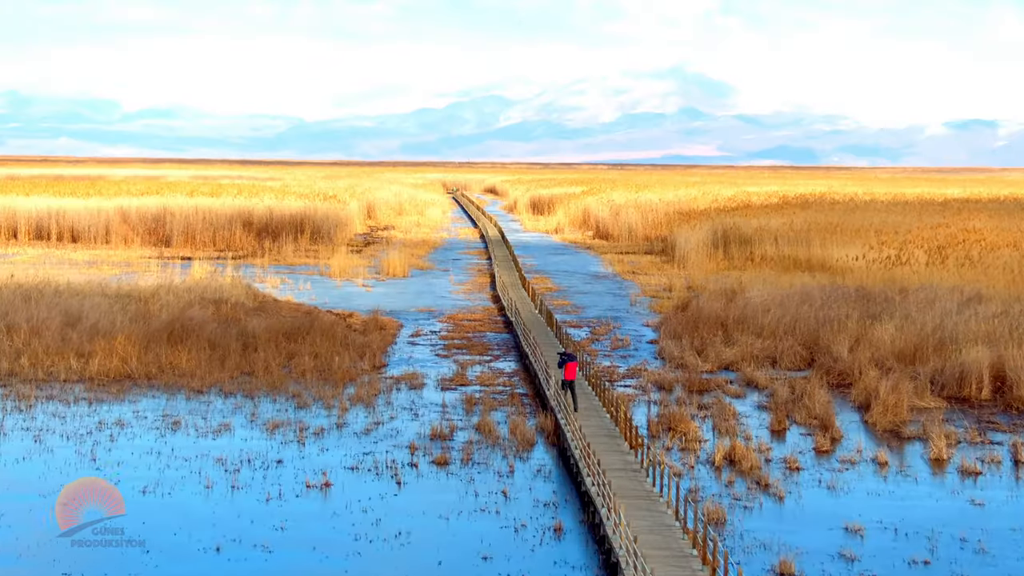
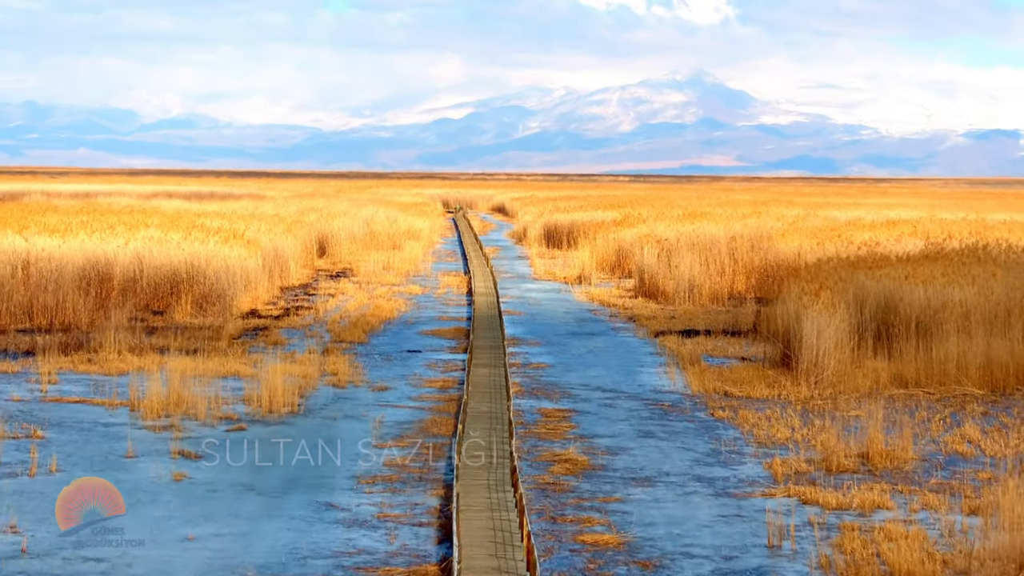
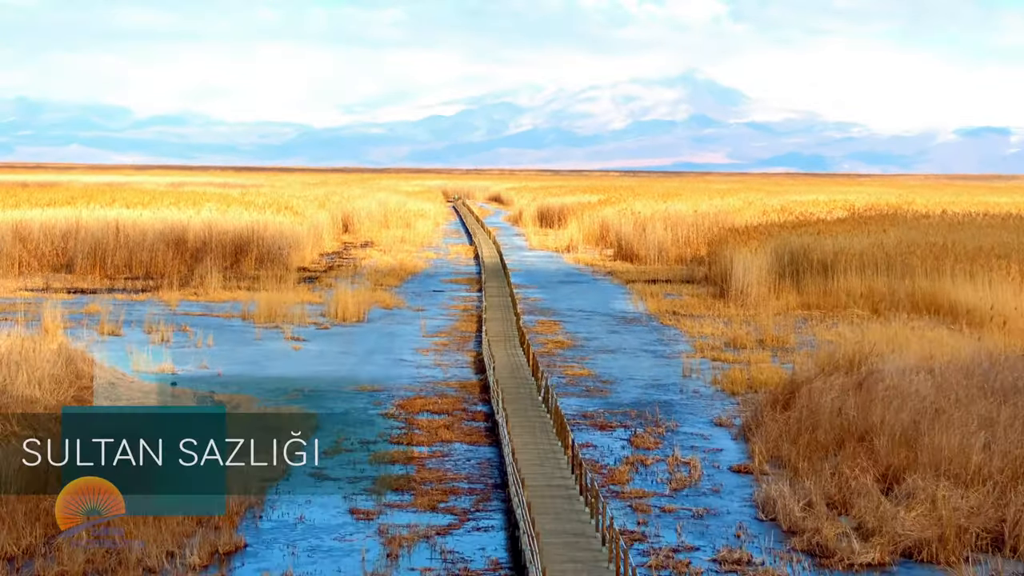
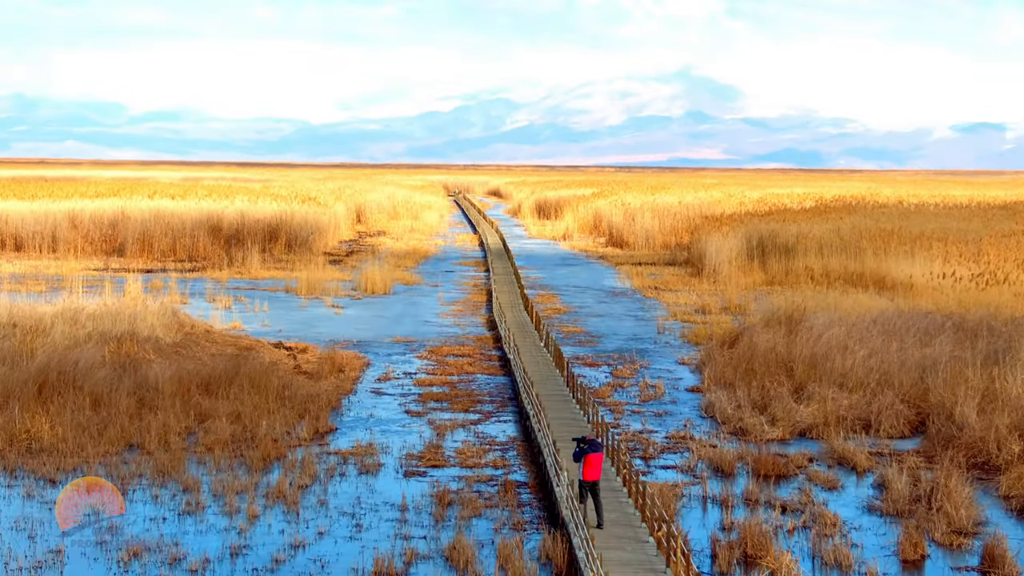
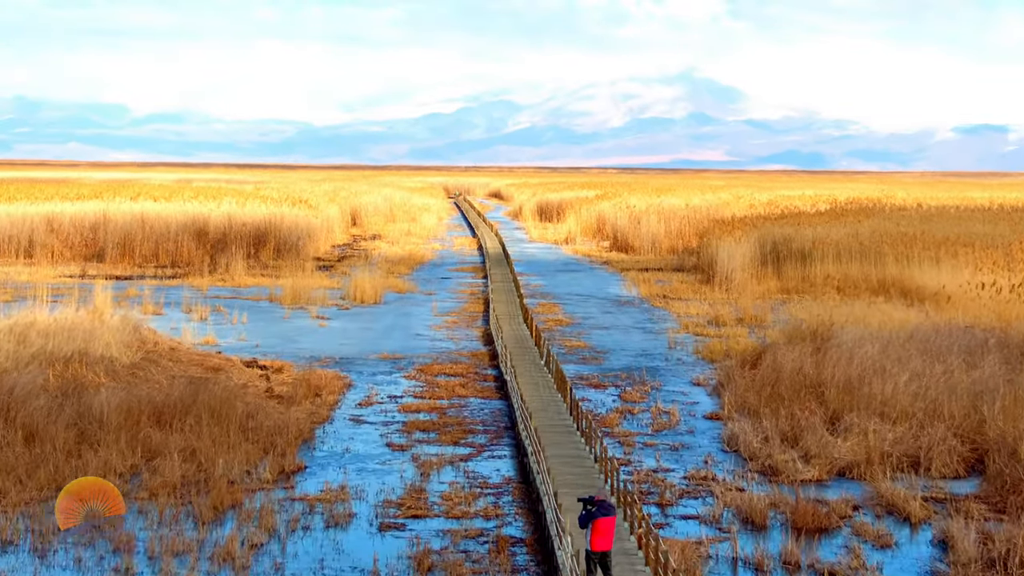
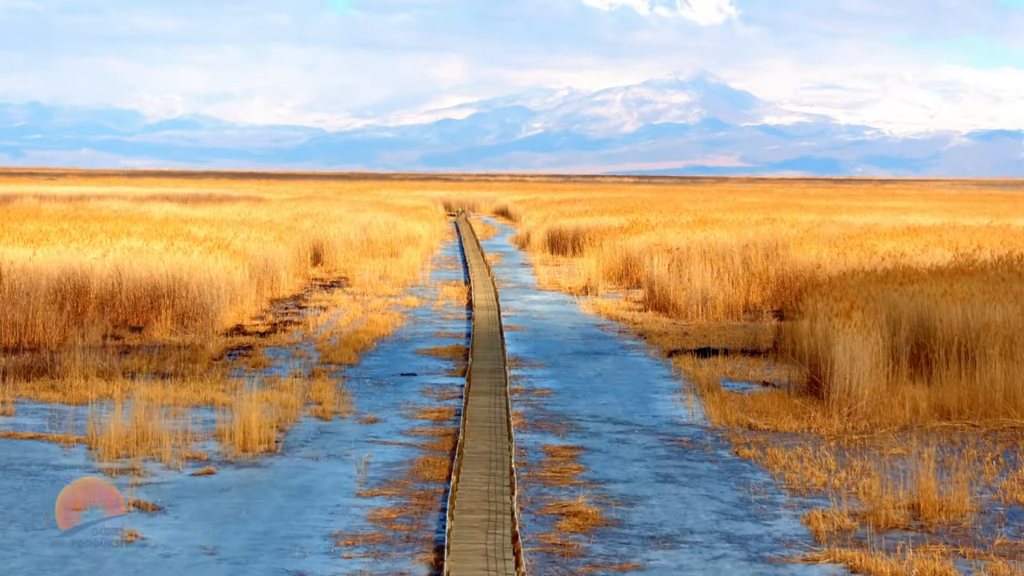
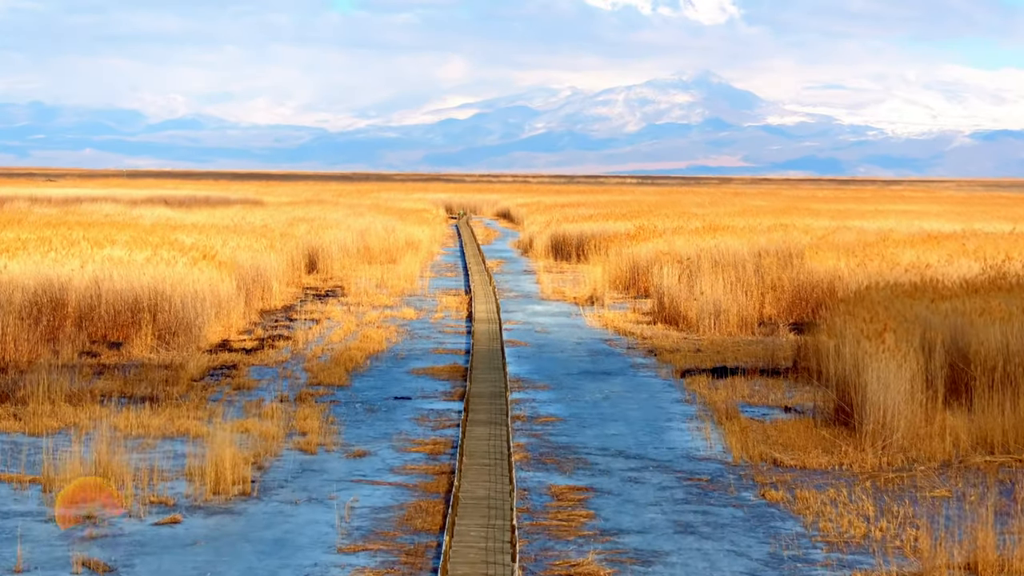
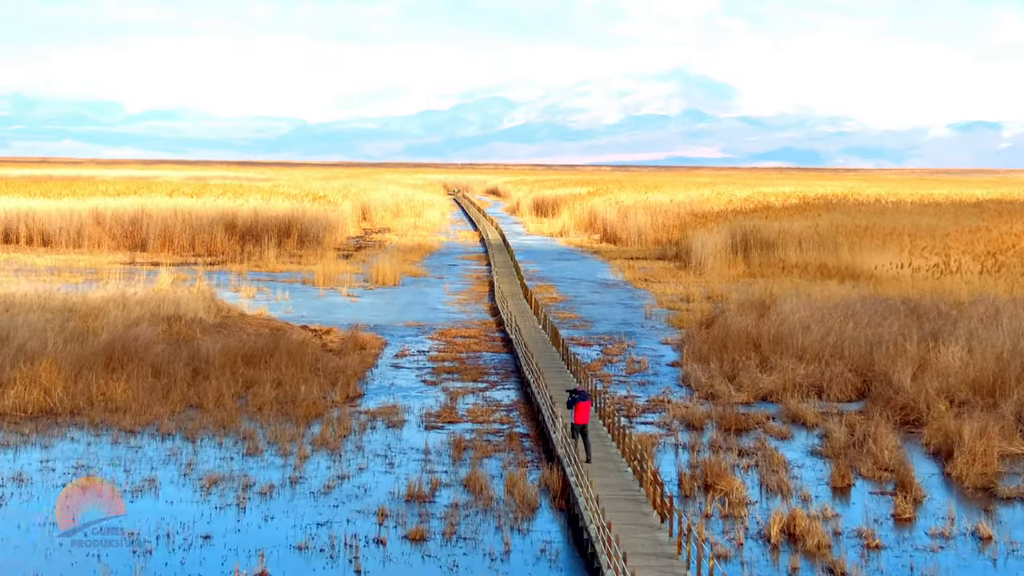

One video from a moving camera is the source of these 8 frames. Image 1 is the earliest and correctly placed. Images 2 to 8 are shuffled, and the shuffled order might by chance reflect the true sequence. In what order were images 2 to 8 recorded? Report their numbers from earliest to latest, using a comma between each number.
8, 4, 5, 3, 2, 6, 7
